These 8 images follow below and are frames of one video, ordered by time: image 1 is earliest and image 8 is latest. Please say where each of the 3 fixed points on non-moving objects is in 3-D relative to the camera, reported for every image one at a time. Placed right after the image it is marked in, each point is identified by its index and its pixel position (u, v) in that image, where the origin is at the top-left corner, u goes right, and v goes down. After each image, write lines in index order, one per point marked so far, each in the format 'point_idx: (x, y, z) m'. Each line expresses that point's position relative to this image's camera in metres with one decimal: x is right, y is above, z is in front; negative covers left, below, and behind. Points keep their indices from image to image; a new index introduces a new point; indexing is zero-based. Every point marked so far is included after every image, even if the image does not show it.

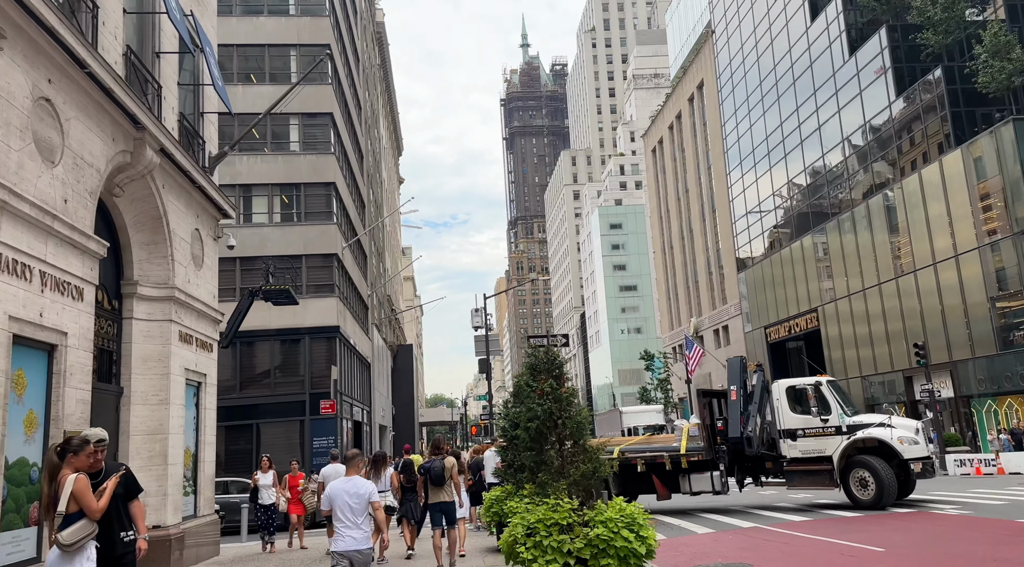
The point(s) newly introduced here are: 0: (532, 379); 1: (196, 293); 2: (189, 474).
0: (+0.2, -1.1, +9.5) m
1: (-5.8, -0.2, +15.2) m
2: (-5.7, -3.3, +14.7) m
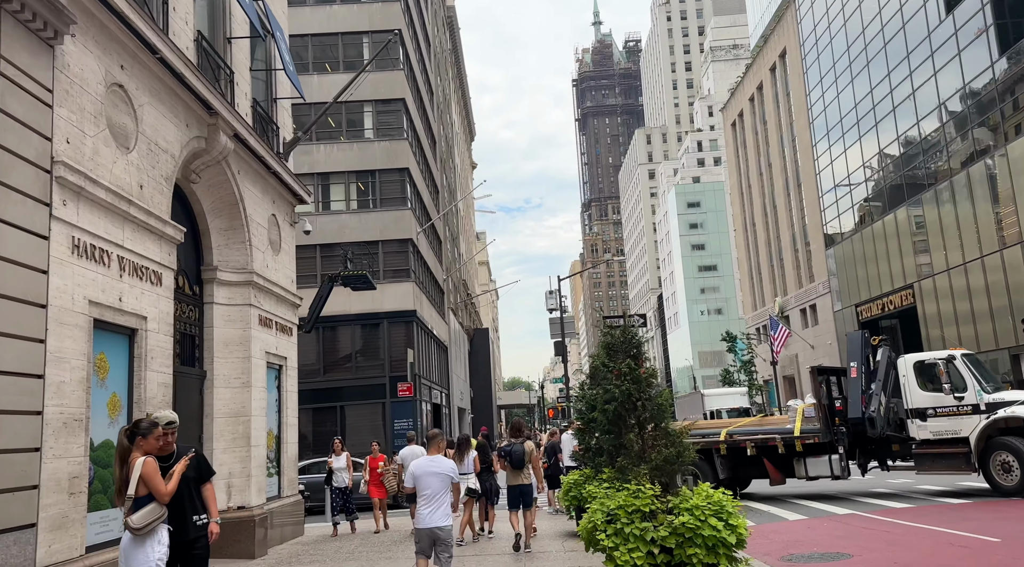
0: (+1.1, -0.9, +9.1) m
1: (-4.4, +0.1, +15.3) m
2: (-4.3, -3.1, +14.9) m
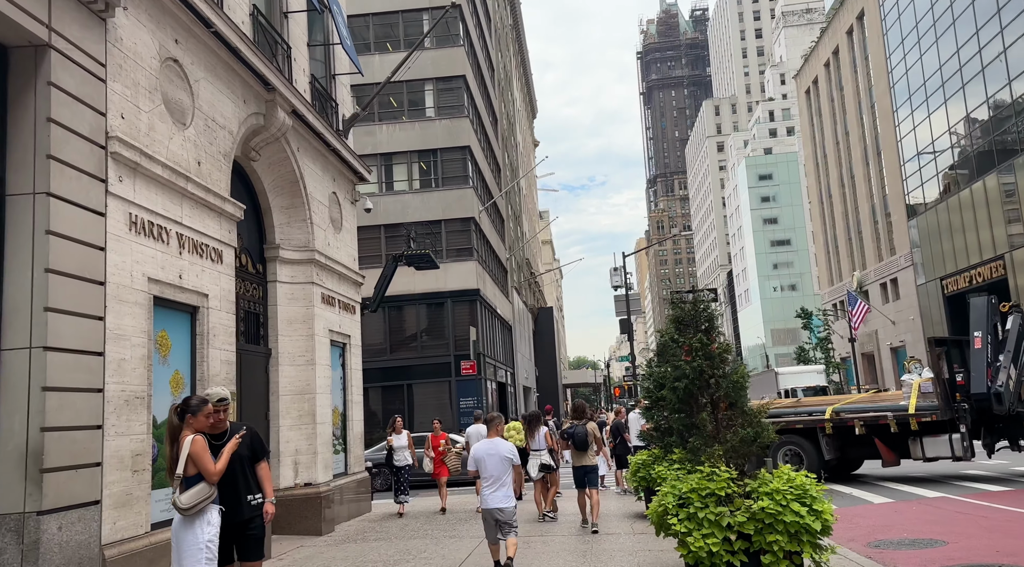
0: (+1.7, -0.5, +8.6) m
1: (-3.2, +0.5, +15.2) m
2: (-3.1, -2.7, +14.8) m
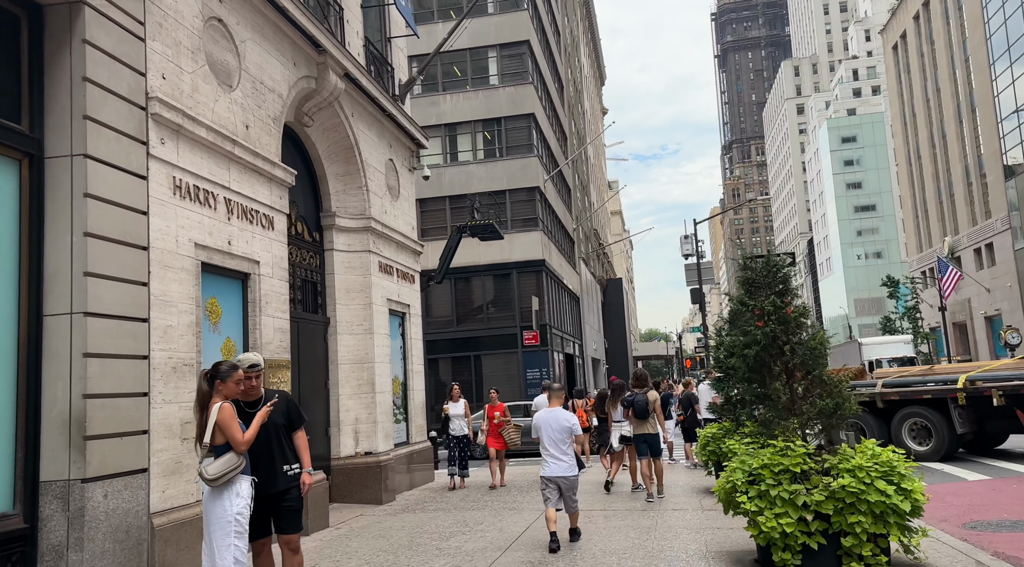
0: (+2.3, -0.2, +8.0) m
1: (-2.1, +1.1, +14.9) m
2: (-2.0, -2.1, +14.7) m
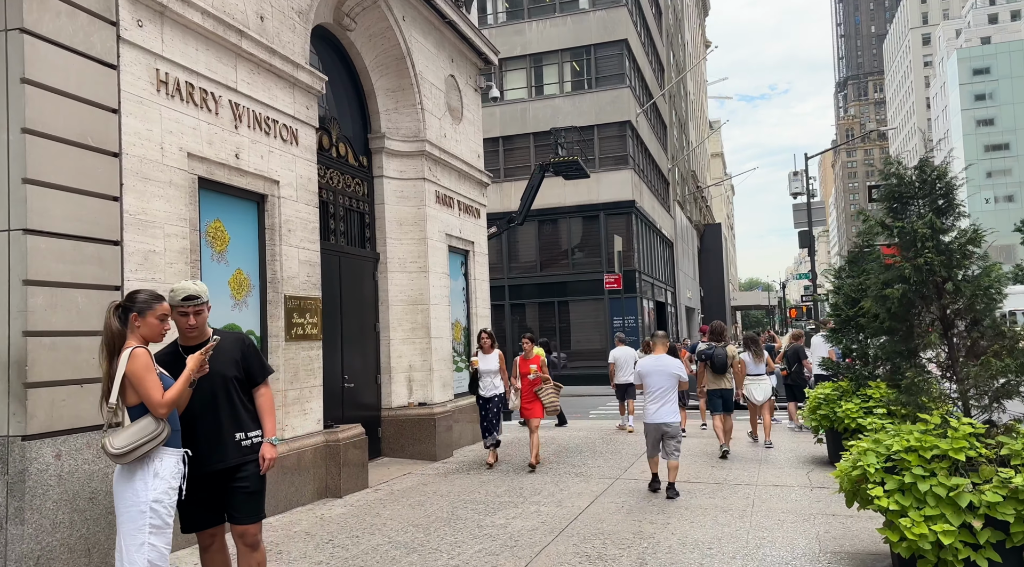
0: (+2.7, +0.4, +5.9) m
1: (-0.9, +2.2, +13.3) m
2: (-0.8, -1.0, +13.2) m
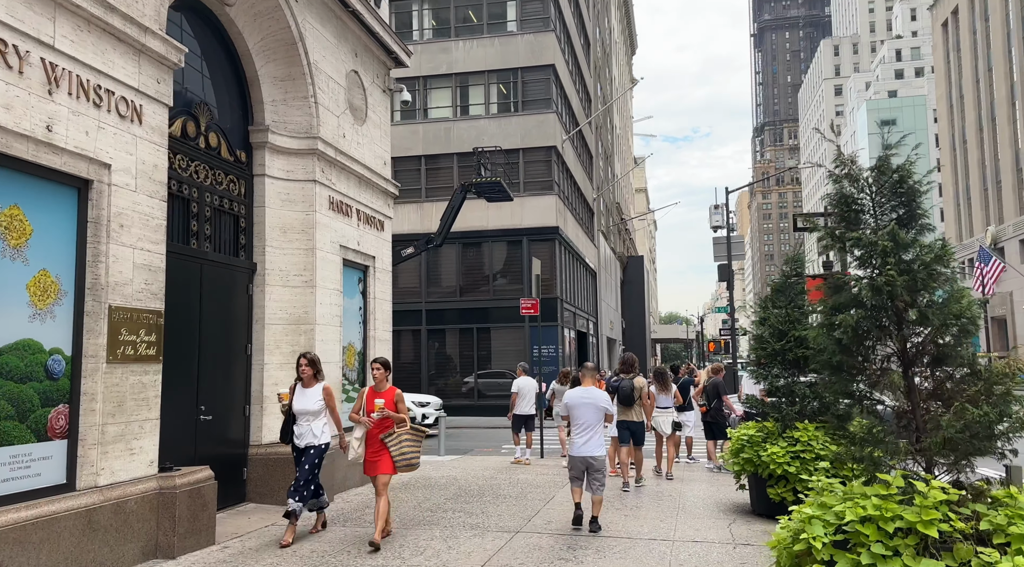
0: (+1.9, +0.3, +4.9) m
1: (-2.2, +1.9, +11.9) m
2: (-2.3, -1.3, +11.7) m
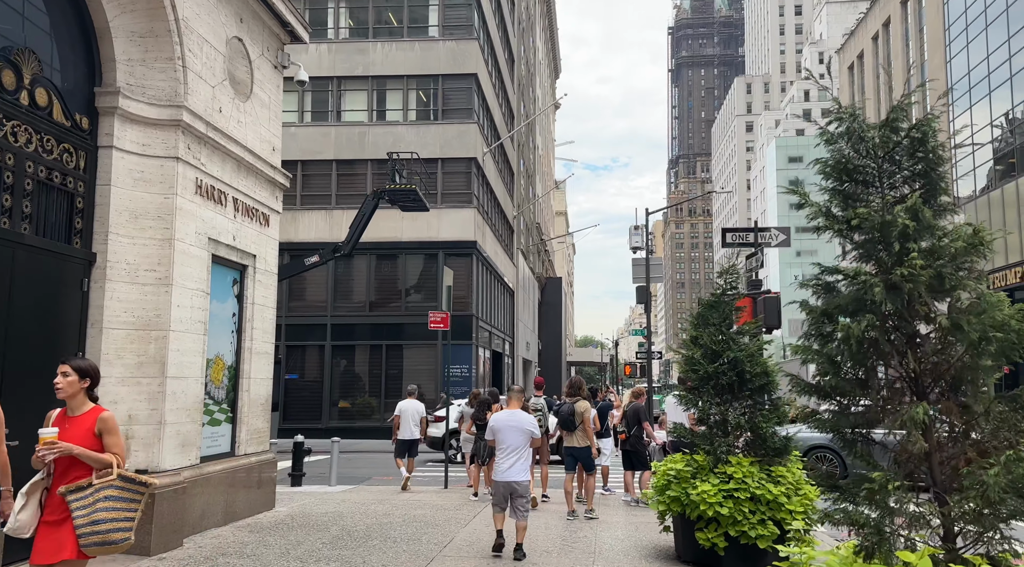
0: (+1.4, +0.3, +3.6) m
1: (-3.4, +1.9, +10.2) m
2: (-3.5, -1.3, +10.0) m
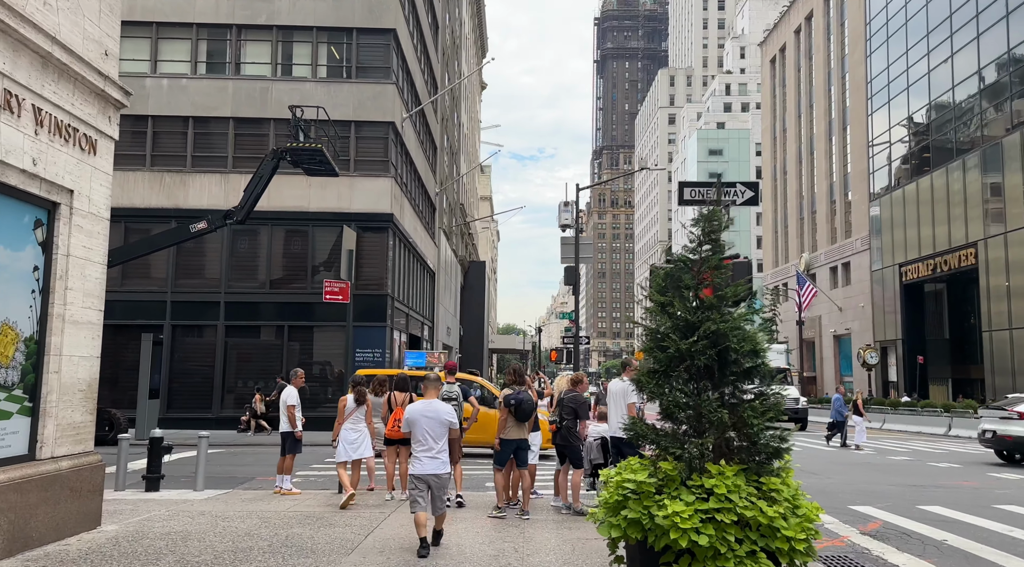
0: (+1.1, +0.6, +1.3) m
1: (-4.2, +2.4, +7.4) m
2: (-4.4, -0.8, +7.2) m
